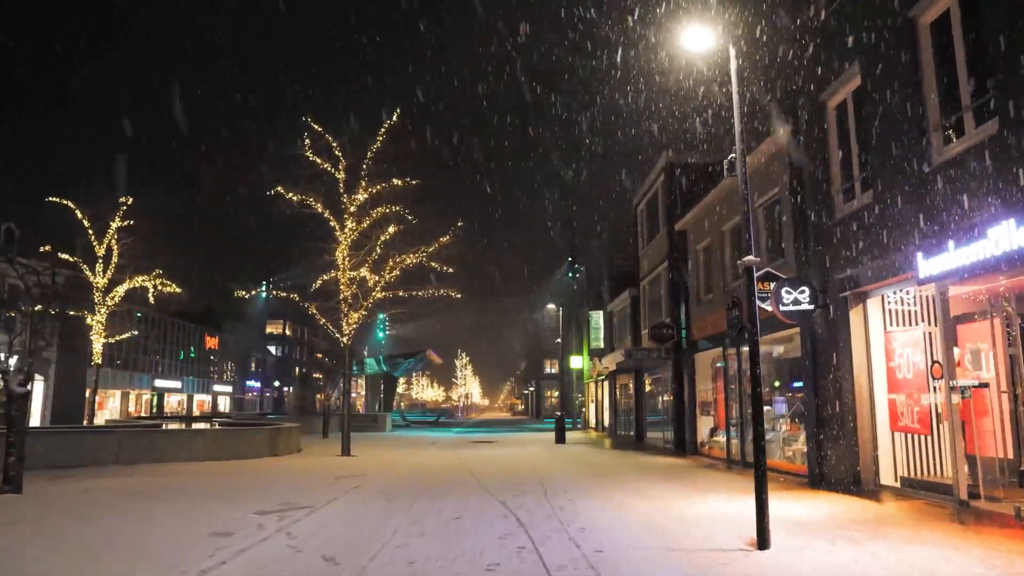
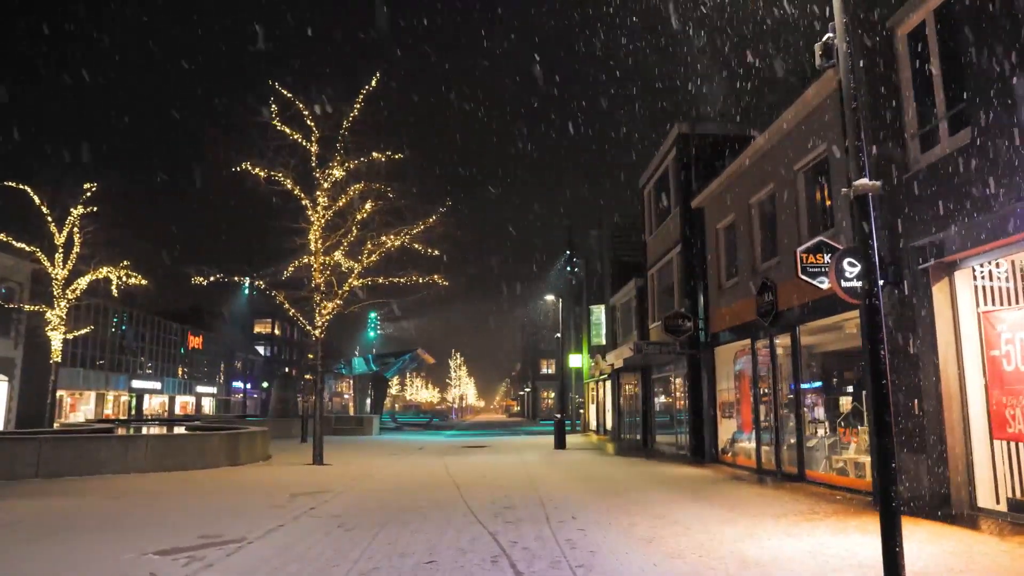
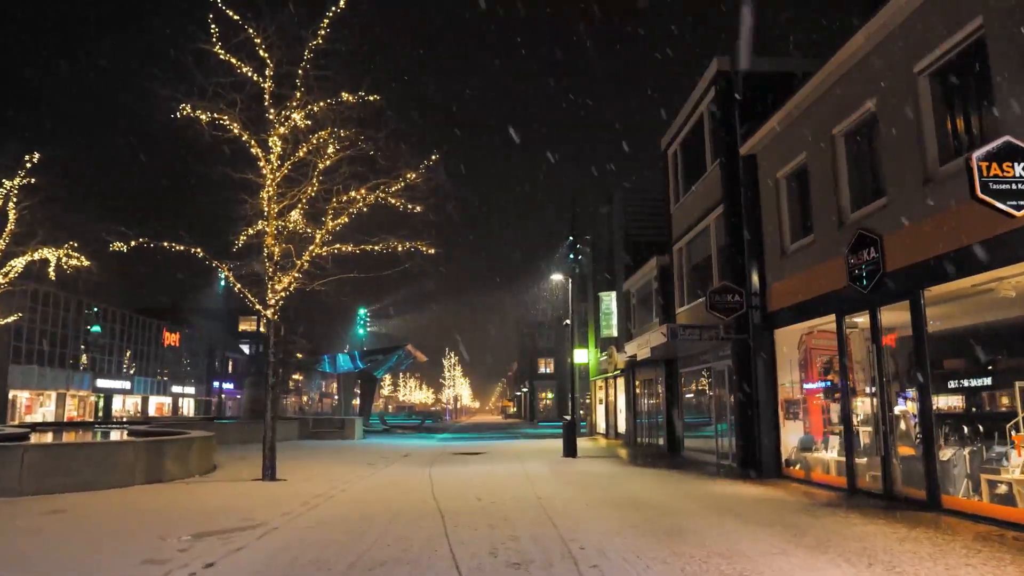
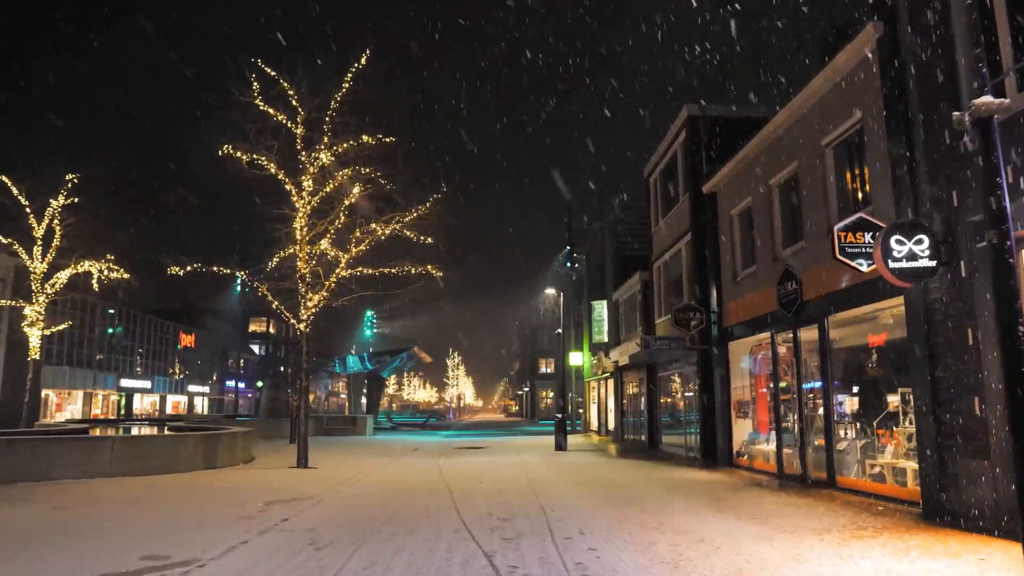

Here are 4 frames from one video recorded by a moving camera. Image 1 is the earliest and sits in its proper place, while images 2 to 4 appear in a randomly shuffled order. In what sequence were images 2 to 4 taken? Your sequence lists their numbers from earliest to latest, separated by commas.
2, 4, 3
